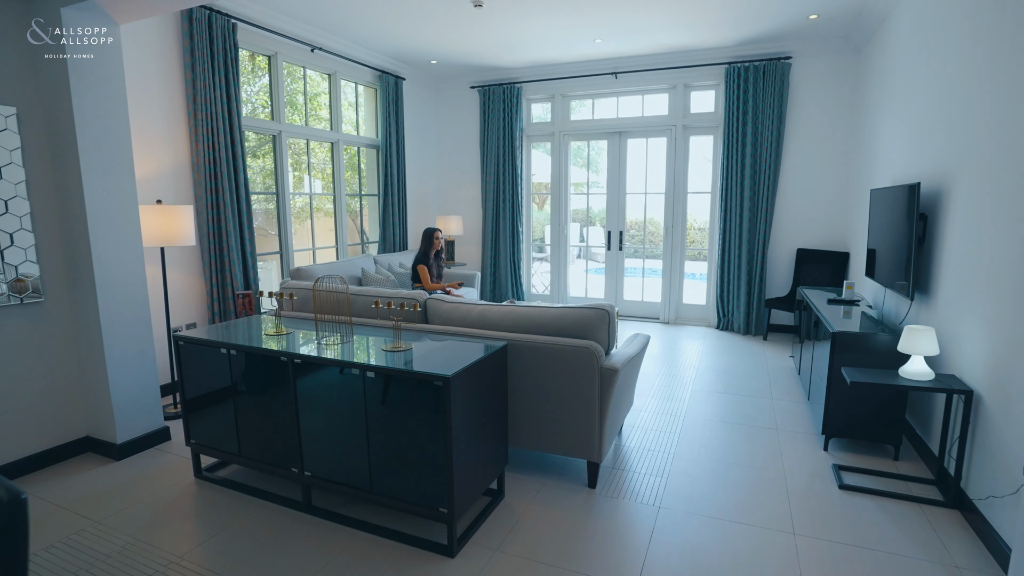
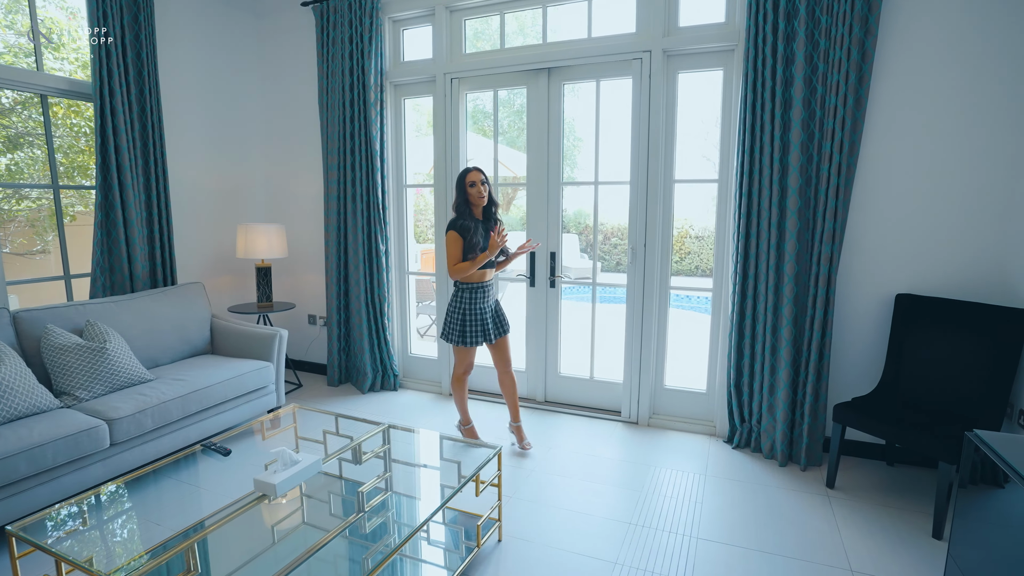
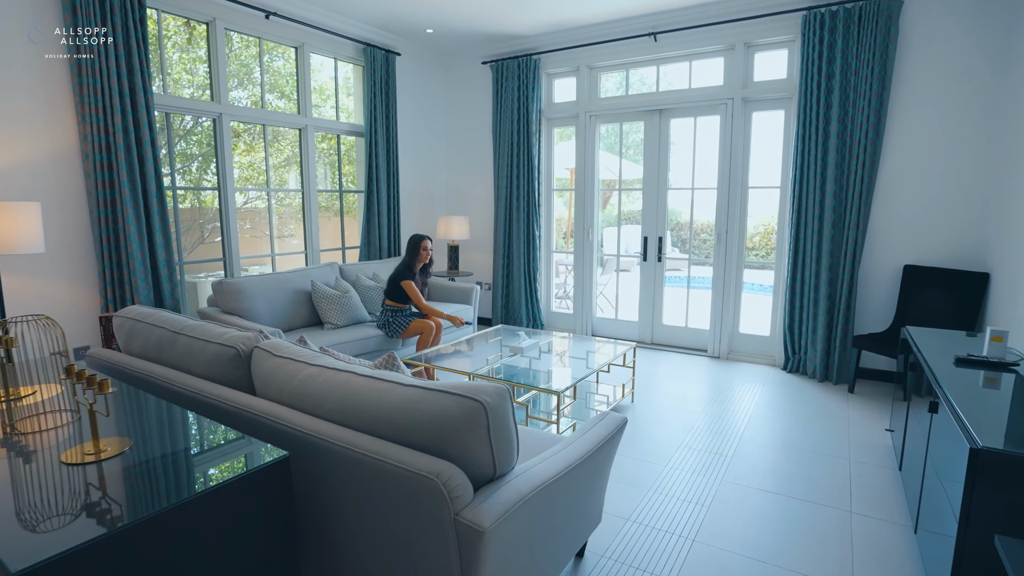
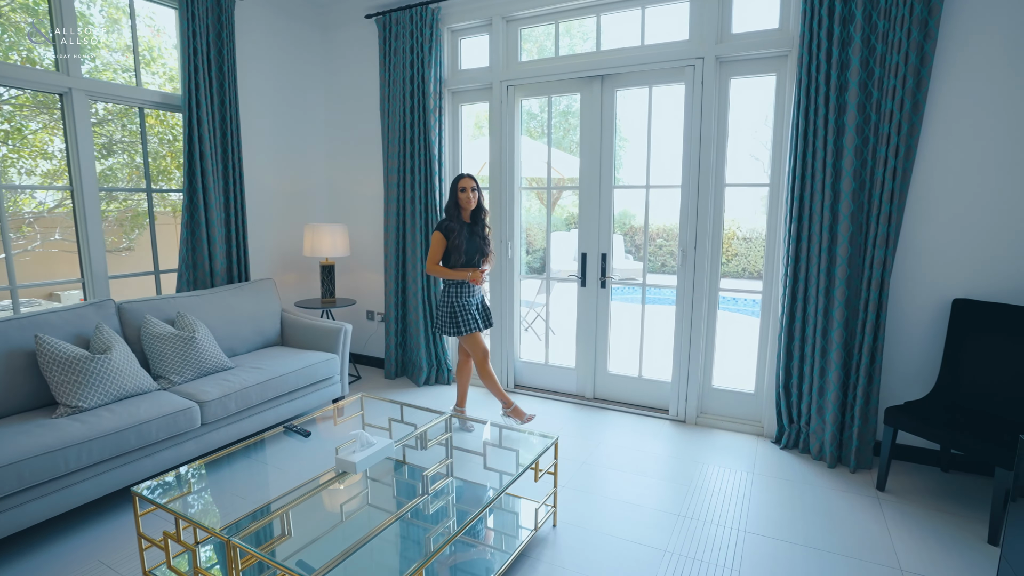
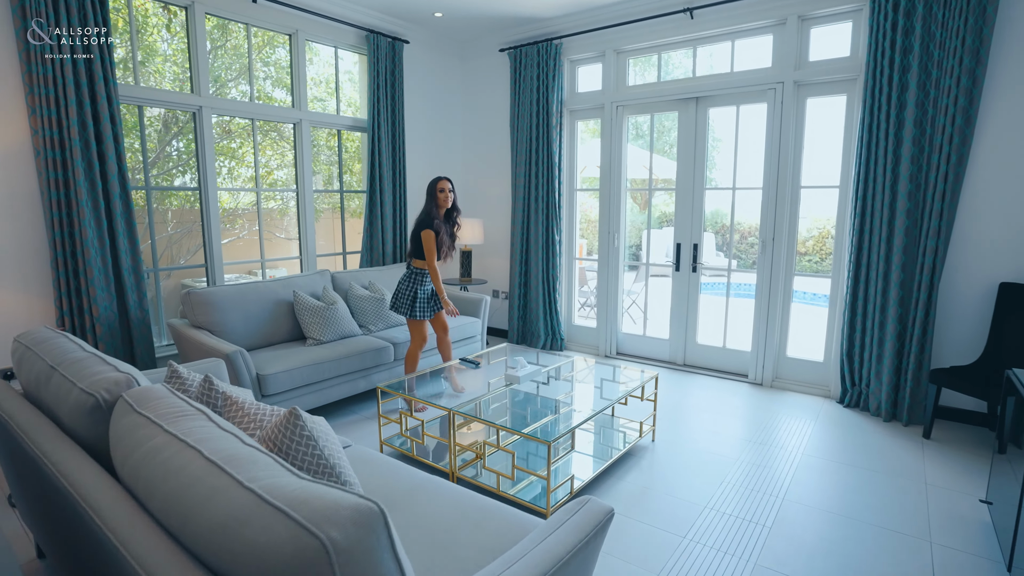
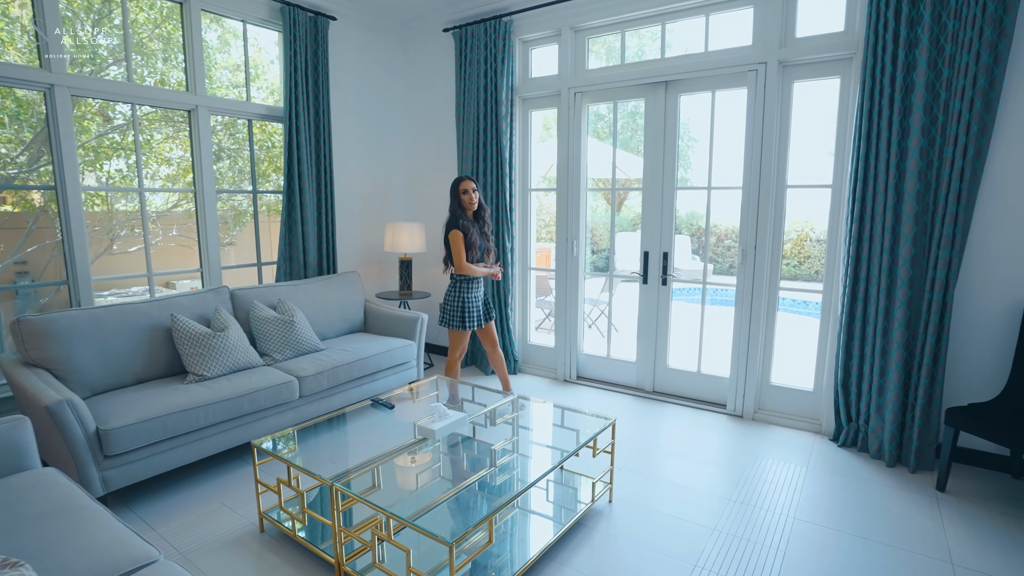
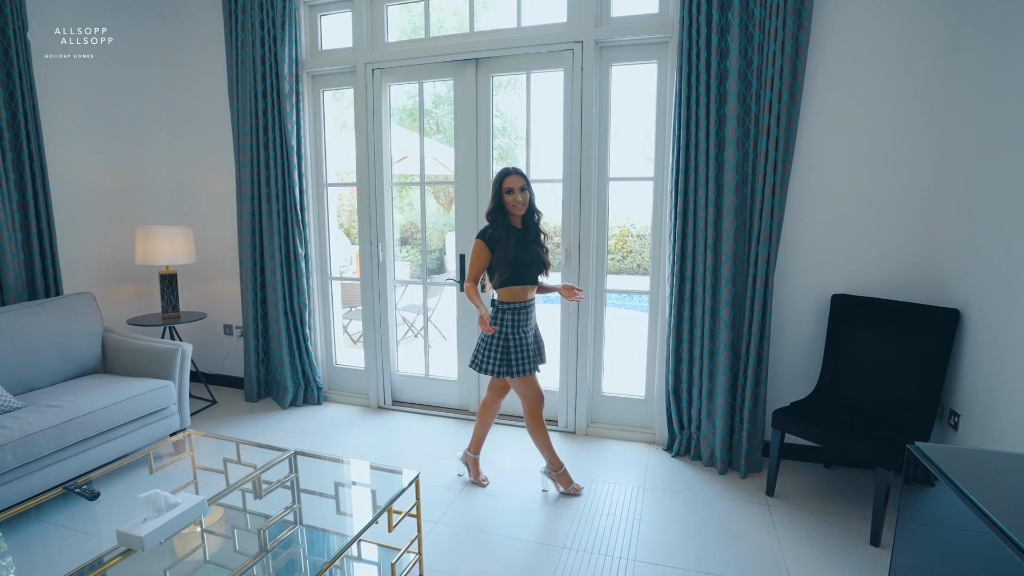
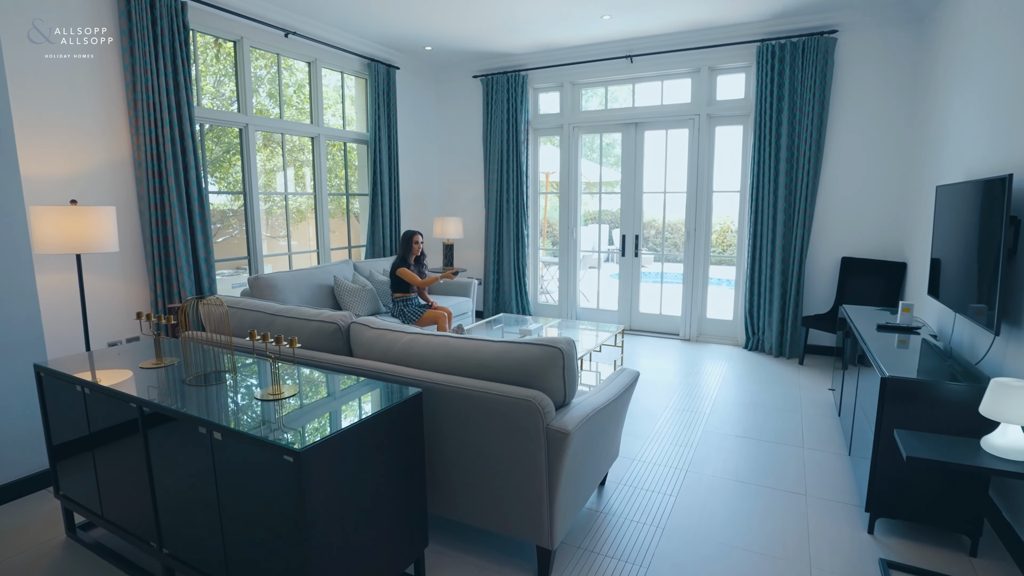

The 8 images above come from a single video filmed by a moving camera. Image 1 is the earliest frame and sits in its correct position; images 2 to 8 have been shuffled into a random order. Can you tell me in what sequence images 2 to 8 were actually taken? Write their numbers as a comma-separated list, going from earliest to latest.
8, 3, 5, 6, 4, 2, 7
